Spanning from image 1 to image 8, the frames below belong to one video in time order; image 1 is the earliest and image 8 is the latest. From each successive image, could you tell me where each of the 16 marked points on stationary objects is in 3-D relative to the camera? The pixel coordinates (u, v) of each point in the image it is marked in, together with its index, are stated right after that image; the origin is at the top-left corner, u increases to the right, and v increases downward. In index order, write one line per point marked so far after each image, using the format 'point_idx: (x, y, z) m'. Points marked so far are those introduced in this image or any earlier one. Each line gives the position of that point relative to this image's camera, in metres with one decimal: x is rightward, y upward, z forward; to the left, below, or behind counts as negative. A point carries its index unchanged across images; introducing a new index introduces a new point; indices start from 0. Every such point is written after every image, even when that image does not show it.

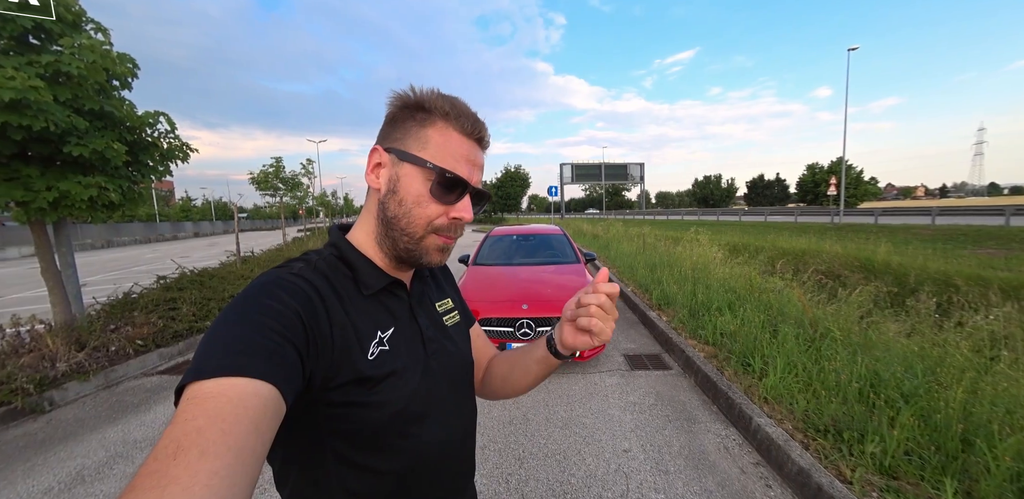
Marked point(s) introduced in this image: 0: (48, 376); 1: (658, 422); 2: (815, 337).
0: (-5.0, -1.3, +3.9) m
1: (+1.3, -1.5, +3.2) m
2: (+3.2, -0.9, +3.9) m
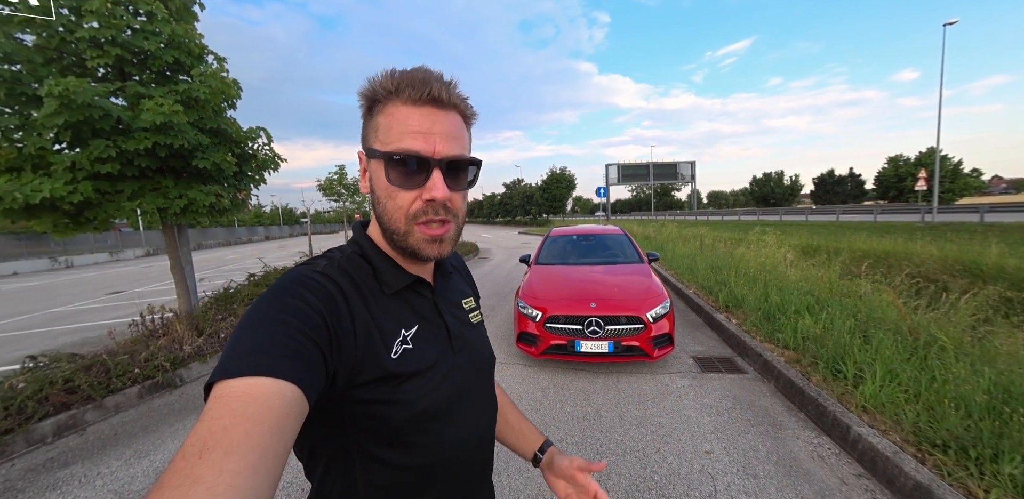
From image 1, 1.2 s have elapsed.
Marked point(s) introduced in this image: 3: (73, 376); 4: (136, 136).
0: (-4.2, -1.3, +4.6) m
1: (+1.9, -1.5, +3.1) m
2: (+4.0, -0.9, +3.6) m
3: (-4.5, -1.3, +3.7) m
4: (-4.0, +1.2, +3.9) m
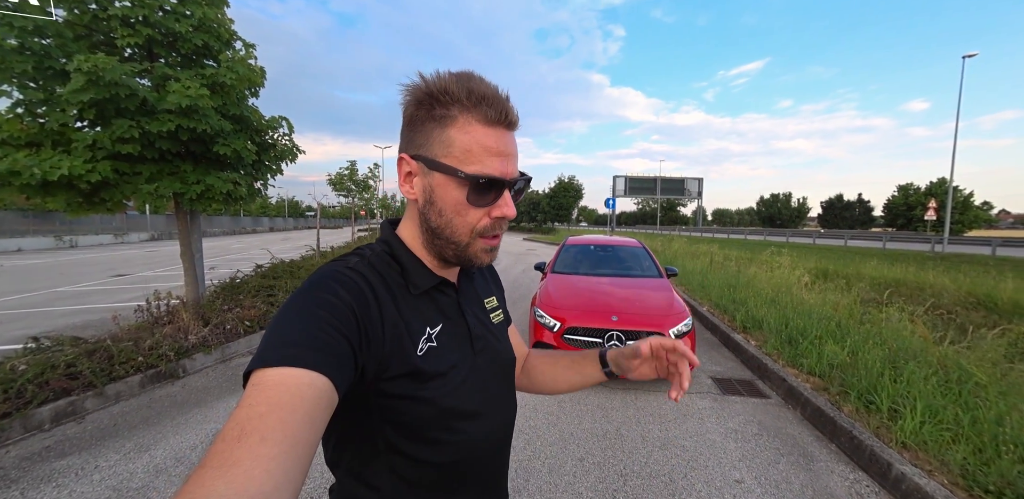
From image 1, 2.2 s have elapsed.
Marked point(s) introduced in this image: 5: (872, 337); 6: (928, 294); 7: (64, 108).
0: (-4.0, -1.2, +4.5) m
1: (+2.1, -1.7, +3.0) m
2: (+4.1, -1.2, +3.5) m
3: (-4.3, -1.1, +3.6) m
4: (-3.7, +1.4, +3.8) m
5: (+4.5, -1.1, +4.5) m
6: (+8.6, -0.9, +7.6) m
7: (-4.3, +1.3, +3.5) m
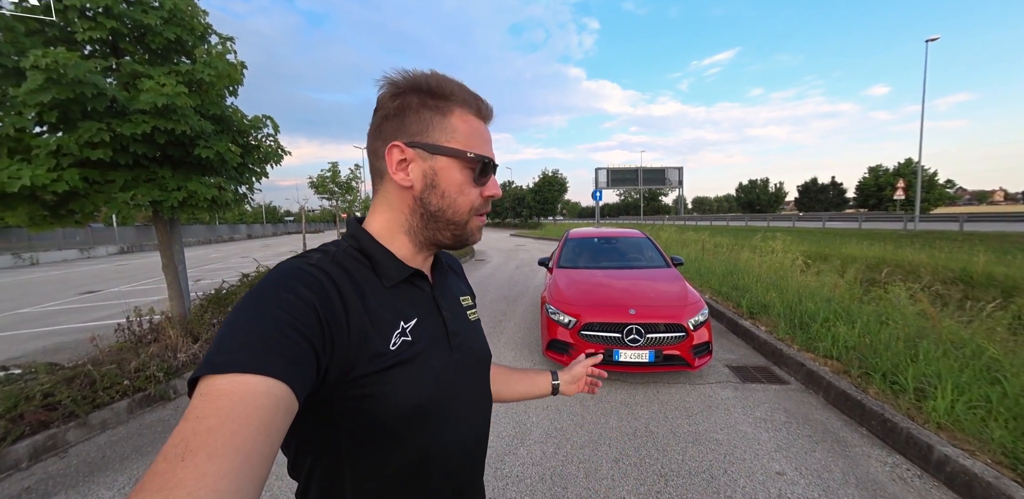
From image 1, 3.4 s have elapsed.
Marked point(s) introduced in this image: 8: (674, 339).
0: (-3.9, -1.3, +4.1) m
1: (+2.3, -1.5, +2.9) m
2: (+4.3, -1.0, +3.5) m
3: (-4.1, -1.3, +3.3) m
4: (-3.6, +1.2, +3.5) m
5: (+4.6, -0.8, +4.6) m
6: (+8.6, -0.4, +7.8) m
7: (-4.2, +1.2, +3.1) m
8: (+1.7, -0.9, +3.8) m
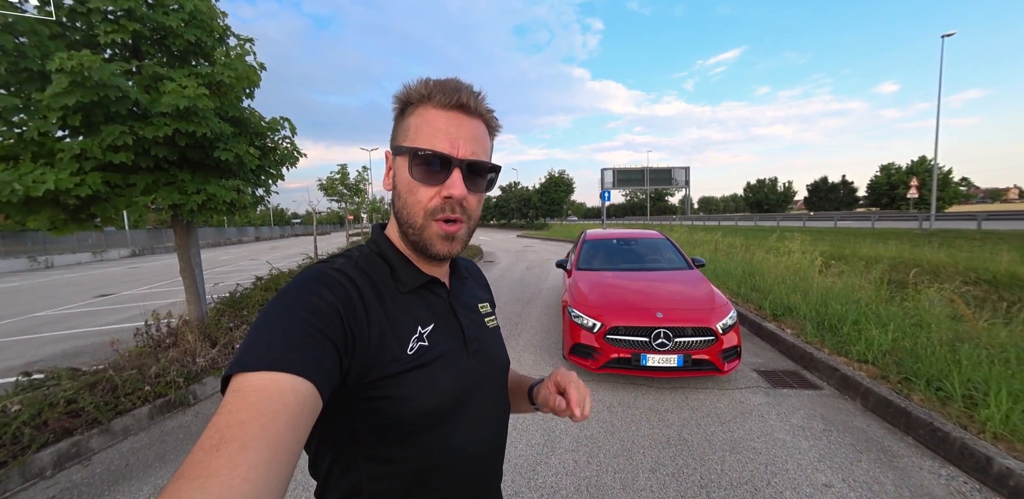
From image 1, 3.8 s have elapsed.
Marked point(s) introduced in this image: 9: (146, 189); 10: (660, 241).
0: (-3.6, -1.4, +4.1) m
1: (+2.5, -1.5, +2.8) m
2: (+4.6, -1.0, +3.3) m
3: (-3.9, -1.3, +3.3) m
4: (-3.4, +1.2, +3.4) m
5: (+4.9, -0.8, +4.4) m
6: (+8.9, -0.4, +7.6) m
7: (-4.0, +1.1, +3.1) m
8: (+1.9, -0.9, +3.7) m
9: (-3.7, +0.6, +3.7) m
10: (+2.6, +0.1, +6.6) m
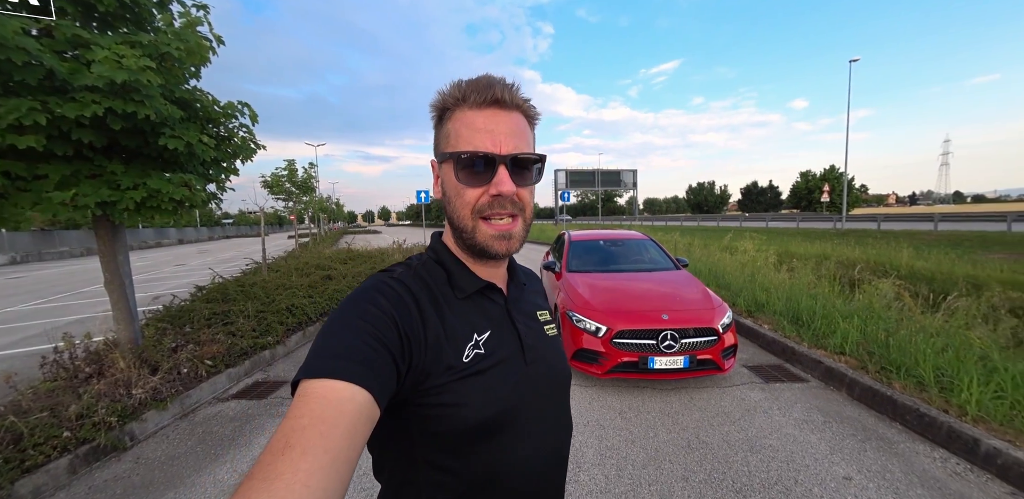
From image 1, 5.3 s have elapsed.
0: (-3.6, -1.4, +3.4) m
1: (+2.7, -1.5, +2.9) m
2: (+4.6, -1.0, +3.7) m
3: (-3.7, -1.4, +2.5) m
4: (-3.3, +1.1, +2.8) m
5: (+4.8, -0.8, +4.8) m
6: (+8.4, -0.4, +8.5) m
7: (-3.8, +1.1, +2.3) m
8: (+1.9, -0.9, +3.7) m
9: (-3.7, +0.6, +3.0) m
10: (+2.3, +0.1, +6.6) m
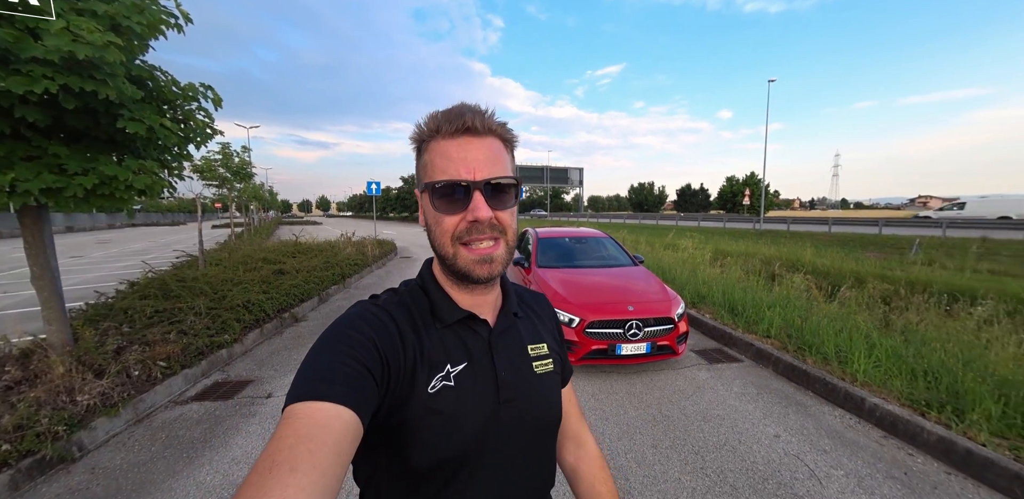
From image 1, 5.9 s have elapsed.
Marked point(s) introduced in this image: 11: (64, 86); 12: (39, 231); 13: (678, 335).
0: (-3.7, -1.3, +3.1) m
1: (+2.6, -1.5, +3.5) m
2: (+4.4, -1.0, +4.6) m
3: (-3.8, -1.3, +2.2) m
4: (-3.3, +1.2, +2.5) m
5: (+4.4, -0.8, +5.7) m
6: (+7.4, -0.3, +9.8) m
7: (-3.8, +1.1, +2.0) m
8: (+1.7, -0.9, +4.1) m
9: (-3.7, +0.6, +2.7) m
10: (+1.6, +0.2, +7.1) m
11: (-3.2, +1.2, +2.6) m
12: (-4.6, +0.2, +3.6) m
13: (+1.9, -1.0, +4.2) m
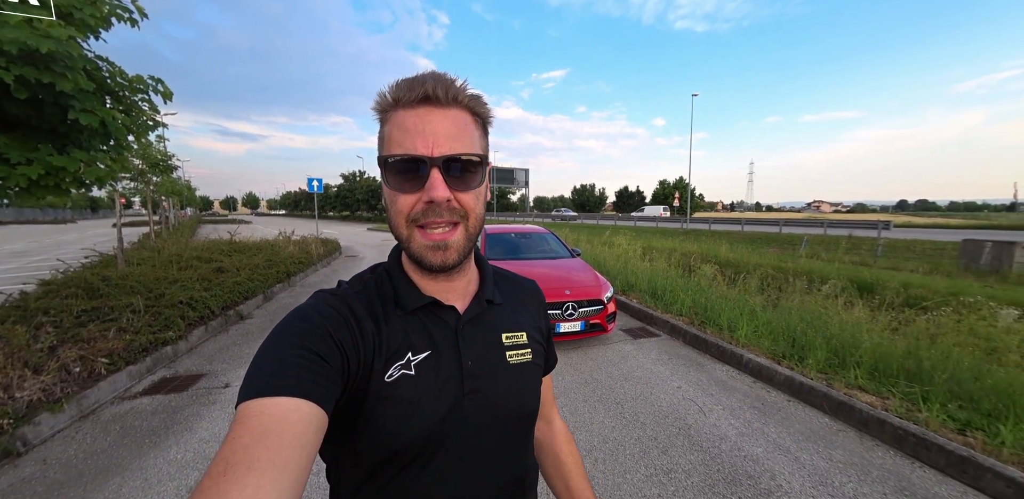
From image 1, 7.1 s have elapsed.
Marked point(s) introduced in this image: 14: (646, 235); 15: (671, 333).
0: (-4.1, -1.3, +3.0) m
1: (+2.0, -1.4, +4.3) m
2: (+3.7, -0.9, +5.6) m
3: (-4.0, -1.2, +2.1) m
4: (-3.6, +1.3, +2.5) m
5: (+3.5, -0.7, +6.8) m
6: (+5.9, -0.2, +11.3) m
7: (-4.0, +1.2, +1.9) m
8: (+1.1, -0.8, +4.8) m
9: (-4.1, +0.7, +2.6) m
10: (+0.6, +0.3, +7.8) m
11: (-3.5, +1.2, +2.6) m
12: (-5.1, +0.3, +3.4) m
13: (+1.3, -0.9, +5.0) m
14: (+7.0, +0.7, +18.8) m
15: (+2.4, -1.3, +5.5) m
